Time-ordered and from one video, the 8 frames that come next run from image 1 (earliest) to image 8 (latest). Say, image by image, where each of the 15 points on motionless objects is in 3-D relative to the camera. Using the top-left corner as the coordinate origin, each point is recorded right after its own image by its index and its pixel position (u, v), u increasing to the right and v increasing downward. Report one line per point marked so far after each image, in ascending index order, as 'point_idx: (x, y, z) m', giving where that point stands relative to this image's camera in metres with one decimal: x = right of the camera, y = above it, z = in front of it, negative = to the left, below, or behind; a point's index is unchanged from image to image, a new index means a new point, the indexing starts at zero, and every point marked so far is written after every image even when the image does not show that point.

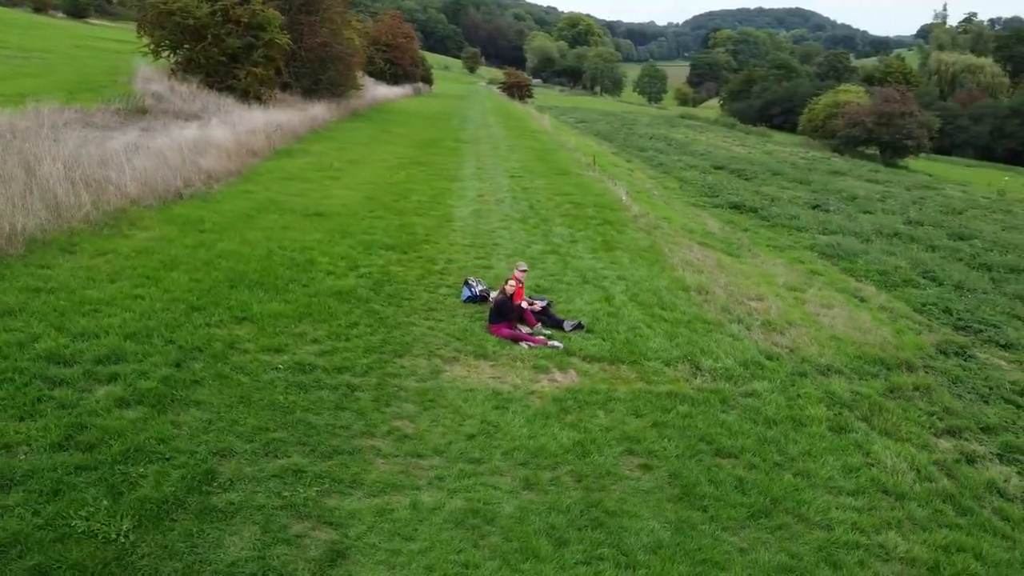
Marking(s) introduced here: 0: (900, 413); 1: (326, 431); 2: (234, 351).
0: (+5.2, -1.6, +10.5) m
1: (-1.9, -1.5, +8.2) m
2: (-3.2, -0.7, +9.5) m
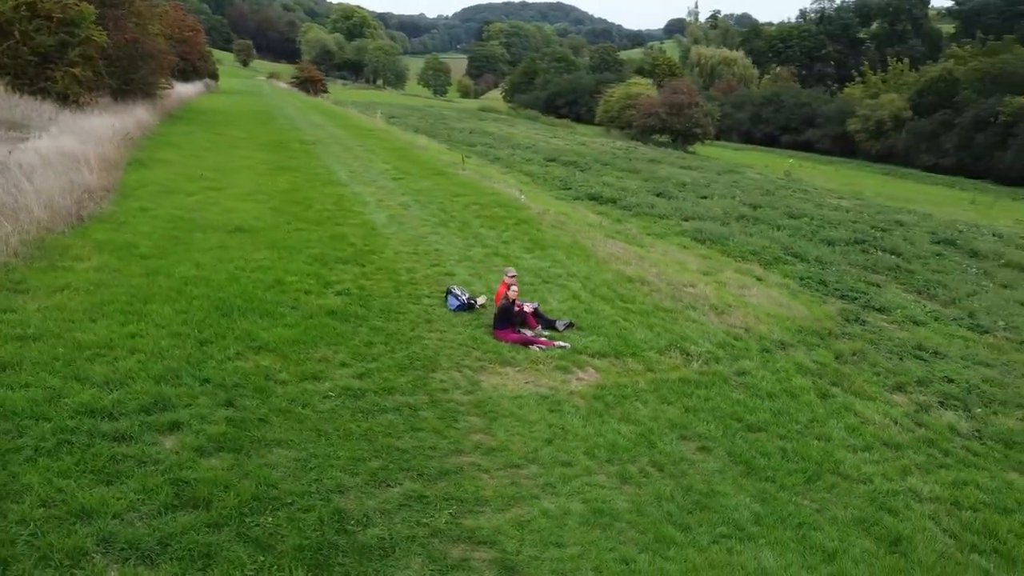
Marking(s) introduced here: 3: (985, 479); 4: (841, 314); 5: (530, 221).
0: (+5.3, -1.3, +12.1) m
1: (-0.9, -1.7, +8.1) m
2: (-2.6, -1.1, +9.0) m
3: (+5.7, -2.3, +9.7) m
4: (+6.5, -0.5, +15.8) m
5: (+0.4, +1.6, +18.8) m
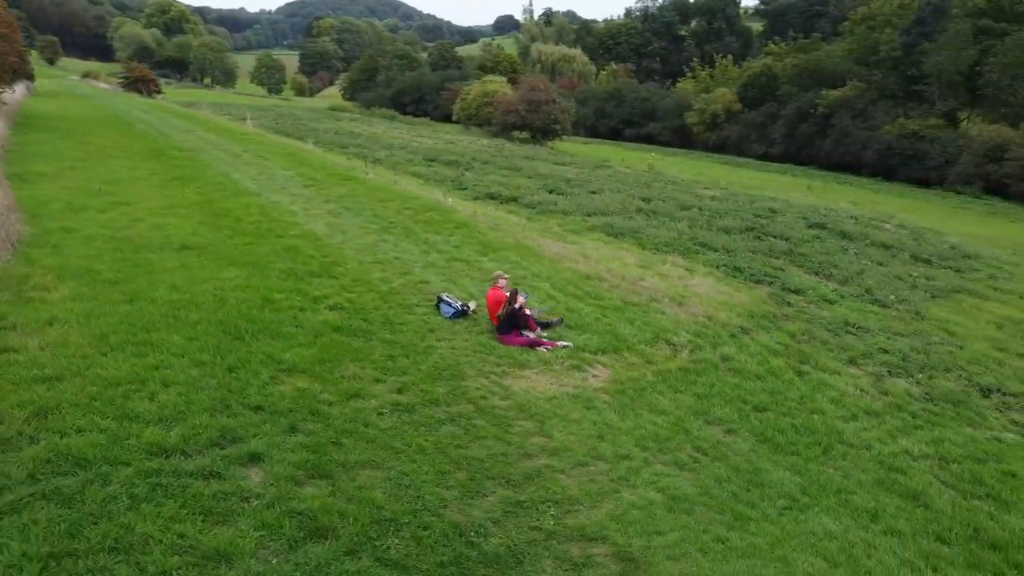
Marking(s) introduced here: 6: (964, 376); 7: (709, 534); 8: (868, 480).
0: (+5.1, -1.1, +13.4) m
1: (-0.2, -1.8, +8.3) m
2: (-2.0, -1.3, +8.8) m
3: (+6.1, -2.0, +11.1) m
4: (+5.6, -0.2, +17.3) m
5: (-1.1, +1.5, +19.0) m
6: (+7.6, -1.5, +13.6) m
7: (+1.9, -2.4, +7.7) m
8: (+4.2, -2.2, +9.4) m
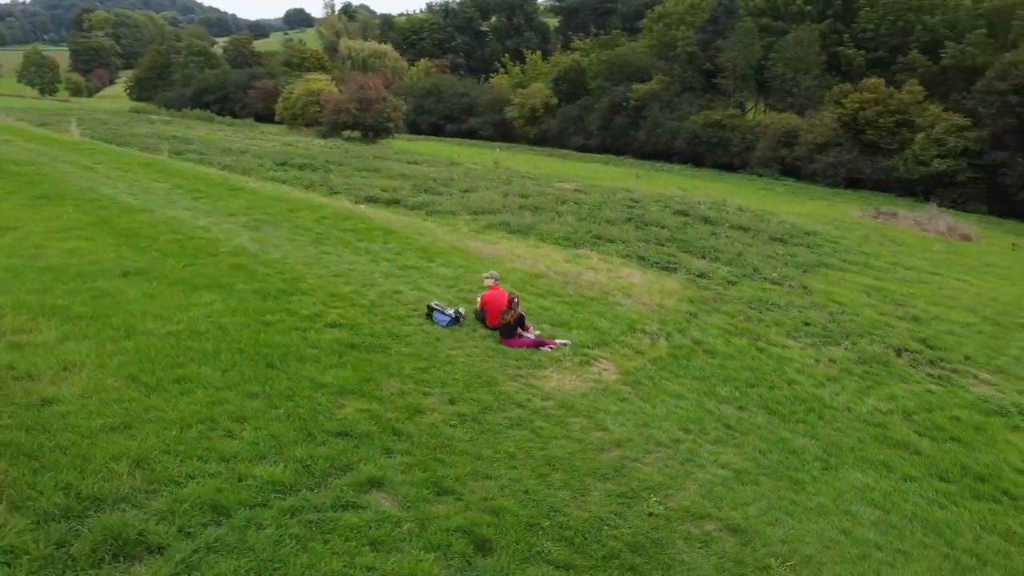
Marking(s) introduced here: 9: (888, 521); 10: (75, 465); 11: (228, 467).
0: (+4.6, -0.8, +14.9) m
1: (+0.7, -1.9, +8.7) m
2: (-1.2, -1.5, +8.8) m
3: (+6.2, -1.6, +12.9) m
4: (+4.2, +0.1, +18.8) m
5: (-2.8, +1.4, +18.9) m
6: (+7.1, -1.0, +15.7) m
7: (+2.9, -2.3, +8.6) m
8: (+4.8, -2.0, +10.8) m
9: (+4.0, -2.5, +8.5) m
10: (-3.6, -1.5, +6.8) m
11: (-2.5, -1.6, +7.2) m
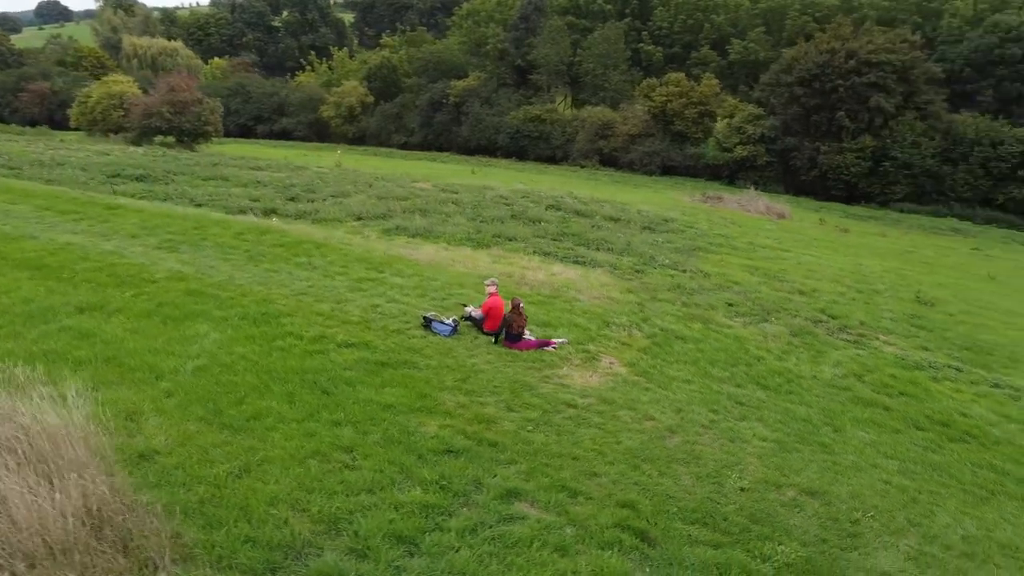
0: (+3.9, -0.5, +16.3) m
1: (+1.6, -1.9, +9.4) m
2: (-0.3, -1.6, +9.0) m
3: (+5.9, -1.2, +14.7) m
4: (+2.5, +0.3, +19.9) m
5: (-4.4, +1.0, +18.4) m
6: (+6.1, -0.6, +17.6) m
7: (+3.8, -2.1, +9.8) m
8: (+5.1, -1.7, +12.3) m
9: (+4.9, -2.2, +9.9) m
10: (-2.2, -1.8, +6.5) m
11: (-1.2, -1.9, +7.1) m
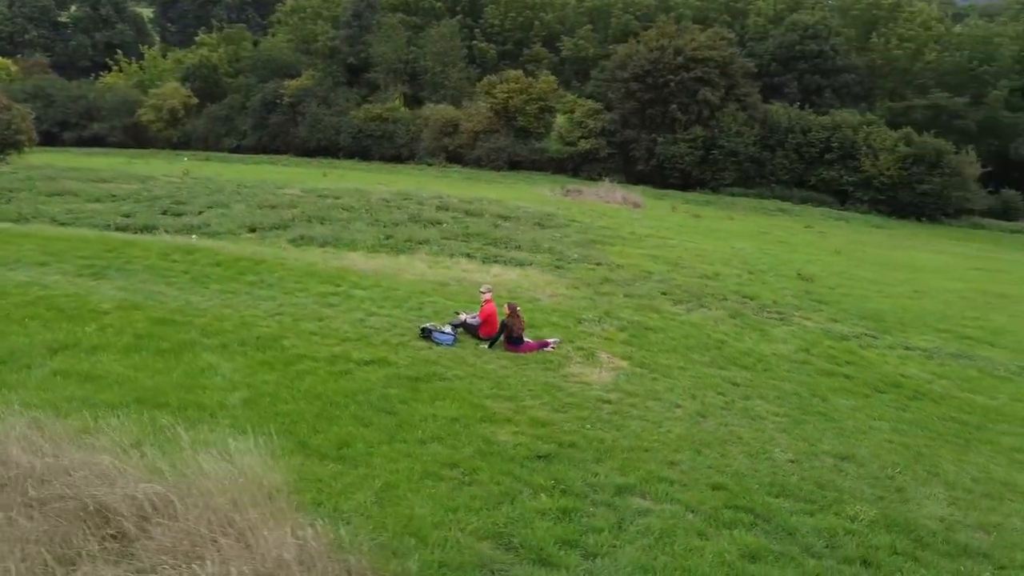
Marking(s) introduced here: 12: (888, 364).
0: (+3.0, -0.3, +17.3) m
1: (+2.3, -1.8, +10.1) m
2: (+0.5, -1.7, +9.3) m
3: (+5.3, -0.9, +16.2) m
4: (+0.8, +0.4, +20.5) m
5: (-5.7, +0.6, +17.6) m
6: (+4.8, -0.3, +19.0) m
7: (+4.4, -1.9, +10.9) m
8: (+5.0, -1.4, +13.6) m
9: (+5.4, -2.0, +11.3) m
10: (-0.8, -2.0, +6.4) m
11: (0.0, -2.0, +7.3) m
12: (+6.9, -1.4, +14.8) m
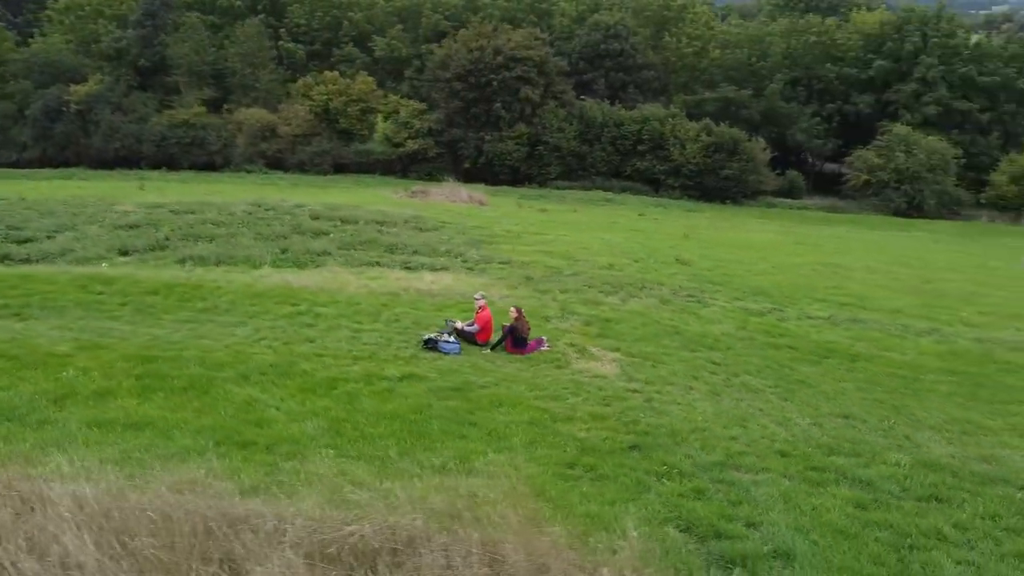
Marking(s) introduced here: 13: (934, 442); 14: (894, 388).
0: (+1.8, -0.2, +18.3) m
1: (+3.0, -1.7, +11.1) m
2: (+1.4, -1.7, +10.0) m
3: (+4.3, -0.6, +17.8) m
4: (-1.2, +0.3, +20.9) m
5: (-6.8, +0.1, +16.4) m
6: (+3.1, 0.0, +20.4) m
7: (+4.8, -1.6, +12.5) m
8: (+4.7, -1.1, +15.2) m
9: (+5.7, -1.6, +13.1) m
10: (+0.8, -2.1, +6.9) m
11: (+1.4, -2.0, +7.9) m
12: (+6.3, -0.9, +16.9) m
13: (+5.5, -2.0, +10.6) m
14: (+6.3, -1.6, +13.2) m
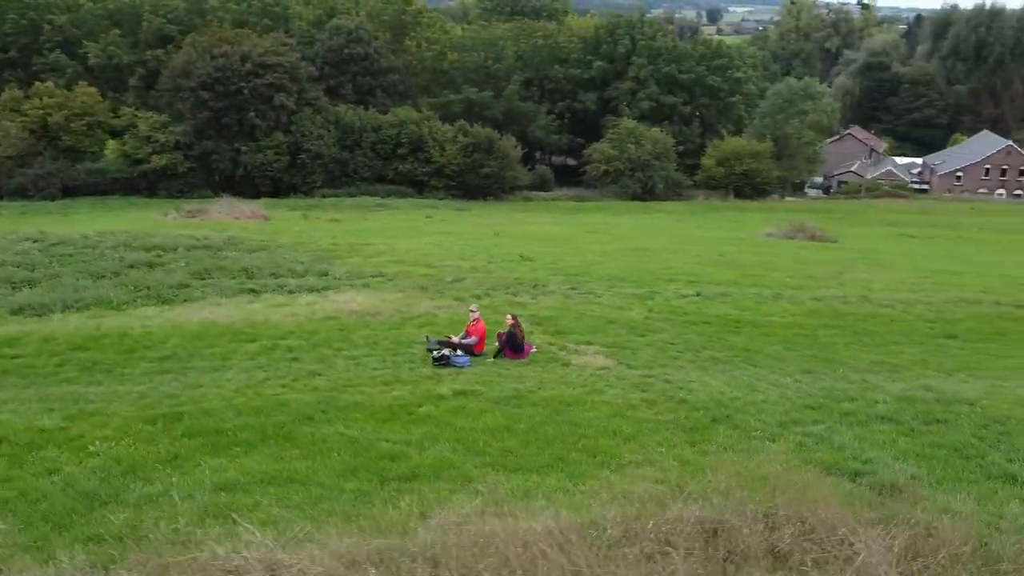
0: (-0.2, -0.3, +19.3) m
1: (+3.5, -1.5, +12.9) m
2: (+2.4, -1.7, +11.3) m
3: (+2.5, -0.4, +19.6) m
4: (-3.9, -0.1, +20.7) m
5: (-7.6, -0.9, +14.7) m
6: (+0.4, 0.0, +21.7) m
7: (+4.7, -1.3, +14.8) m
8: (+3.7, -0.8, +17.4) m
9: (+5.4, -1.2, +15.7) m
10: (+2.9, -2.1, +8.2) m
11: (+3.2, -1.9, +9.4) m
12: (+4.6, -0.5, +19.4) m
13: (+6.1, -1.5, +13.3) m
14: (+5.9, -1.1, +16.0) m
